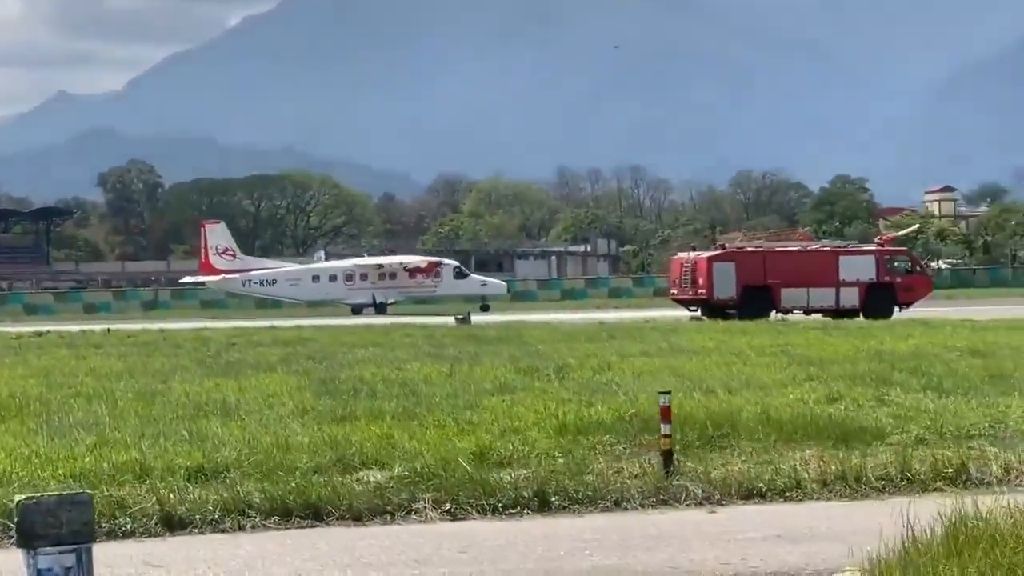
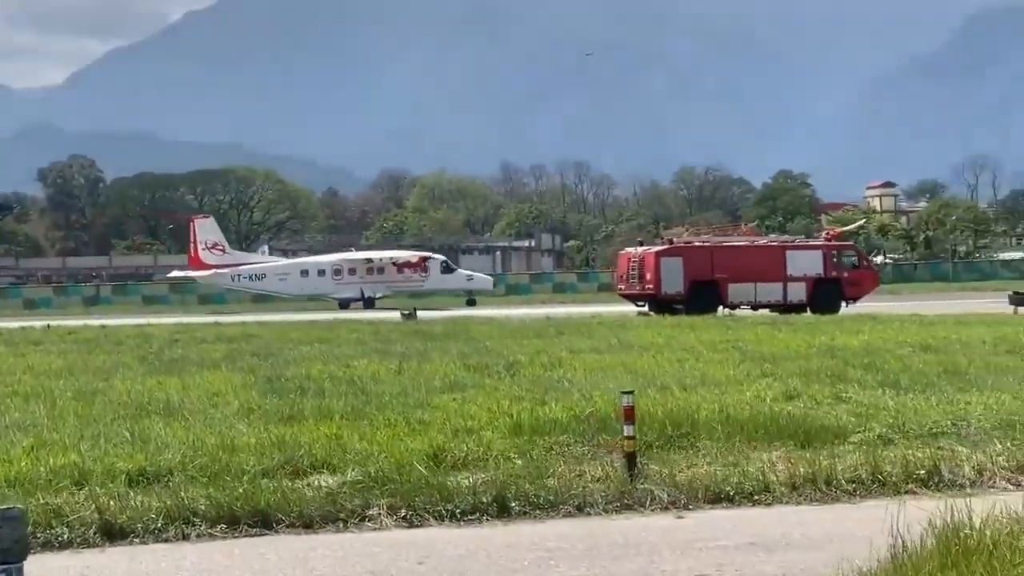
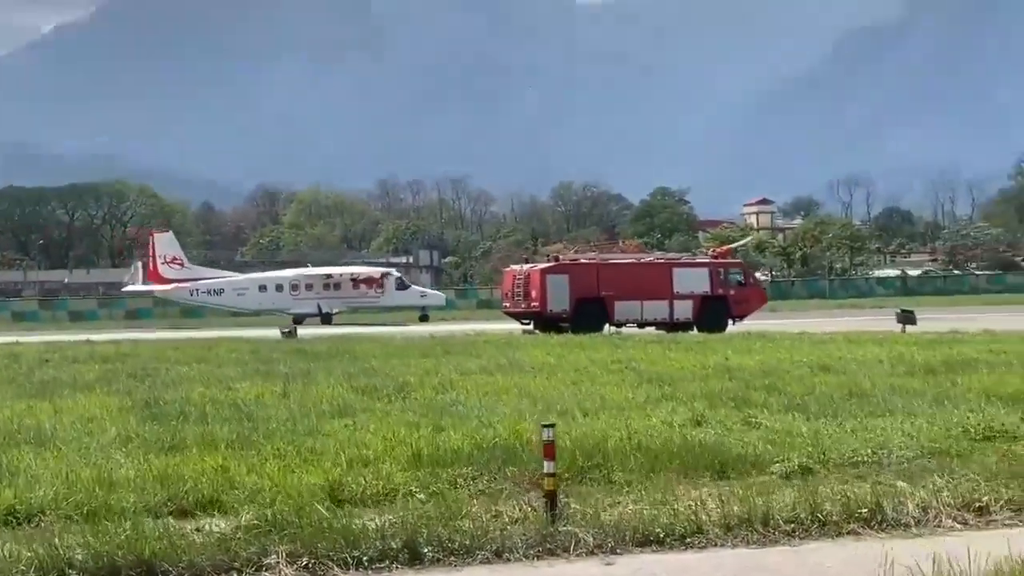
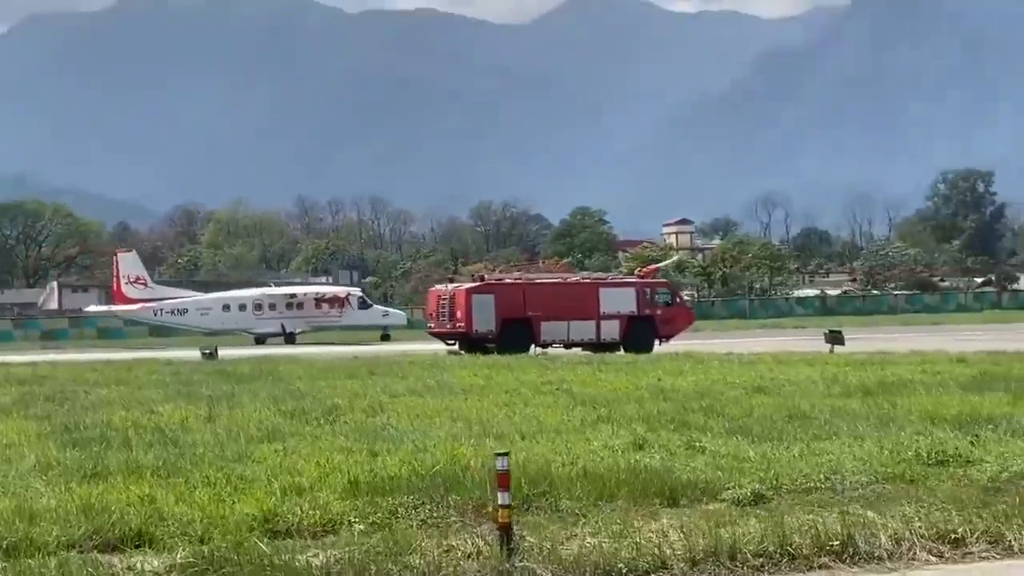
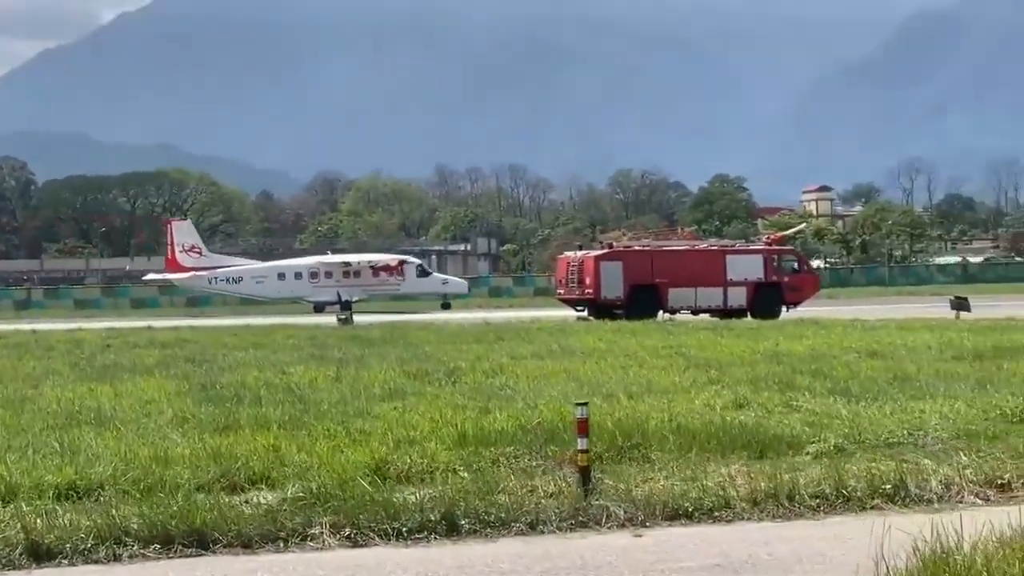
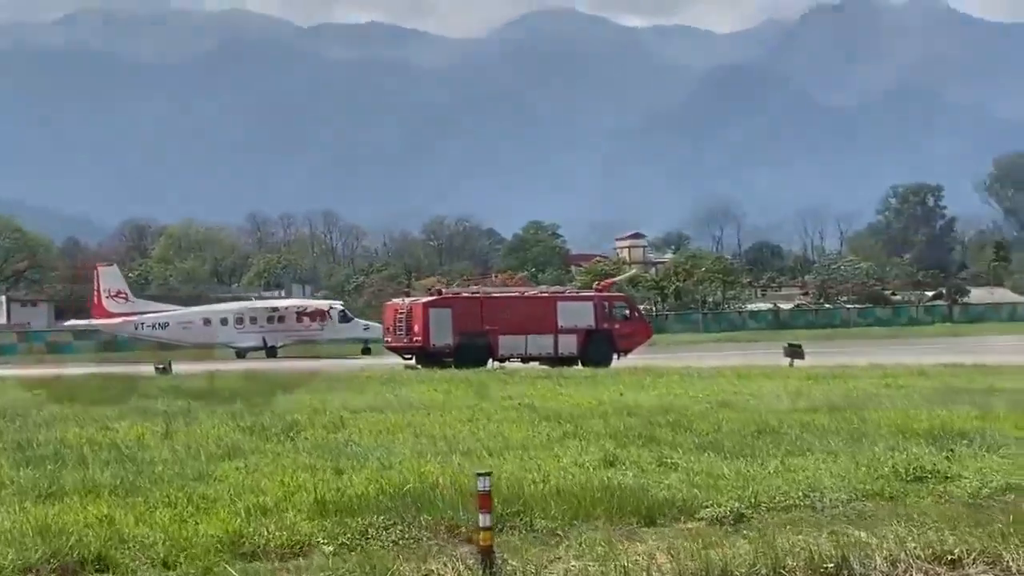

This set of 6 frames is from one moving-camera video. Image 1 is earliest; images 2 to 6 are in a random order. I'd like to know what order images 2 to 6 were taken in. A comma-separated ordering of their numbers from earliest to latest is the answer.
2, 5, 3, 4, 6
